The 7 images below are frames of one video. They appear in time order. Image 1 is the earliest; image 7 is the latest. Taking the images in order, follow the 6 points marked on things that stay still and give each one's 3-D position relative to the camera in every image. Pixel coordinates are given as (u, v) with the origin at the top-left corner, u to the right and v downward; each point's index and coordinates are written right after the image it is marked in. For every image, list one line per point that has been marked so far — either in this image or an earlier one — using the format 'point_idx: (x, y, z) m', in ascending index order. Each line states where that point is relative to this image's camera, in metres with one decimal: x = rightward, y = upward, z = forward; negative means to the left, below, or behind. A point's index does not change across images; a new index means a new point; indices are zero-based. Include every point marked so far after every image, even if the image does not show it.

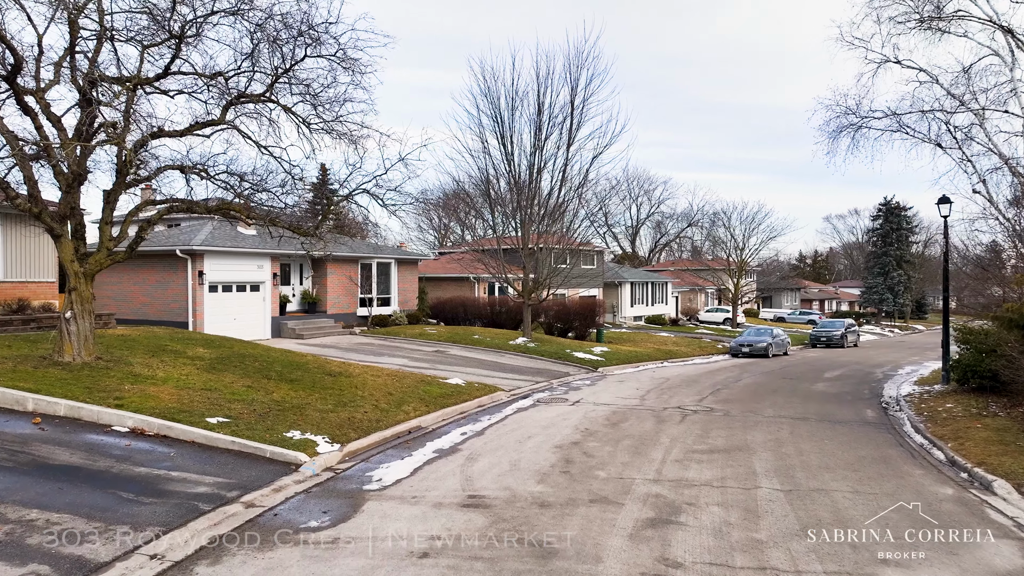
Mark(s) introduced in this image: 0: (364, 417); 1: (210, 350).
0: (-2.4, -2.1, +10.6) m
1: (-6.3, -1.3, +13.6) m
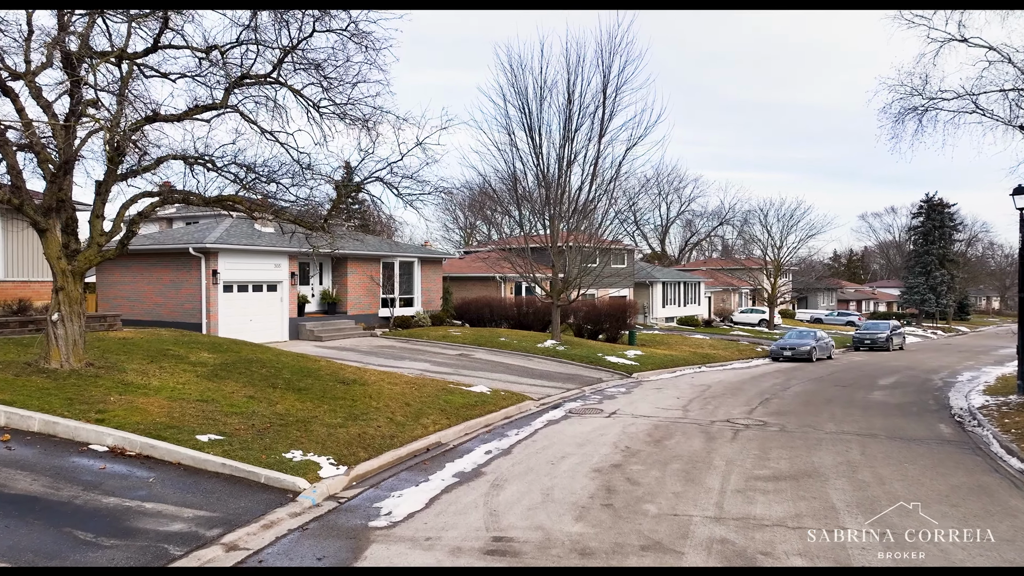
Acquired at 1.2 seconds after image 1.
0: (-2.0, -2.1, +9.5) m
1: (-5.7, -1.3, +12.6) m
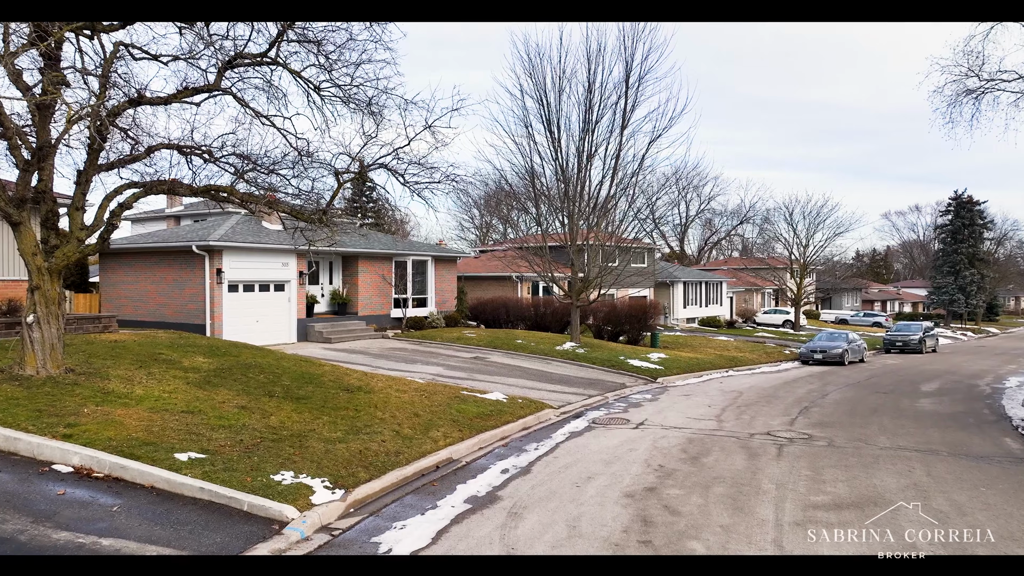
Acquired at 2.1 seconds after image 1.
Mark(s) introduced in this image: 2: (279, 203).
0: (-1.7, -2.1, +8.5) m
1: (-5.4, -1.3, +11.7) m
2: (-4.0, +1.5, +11.2) m
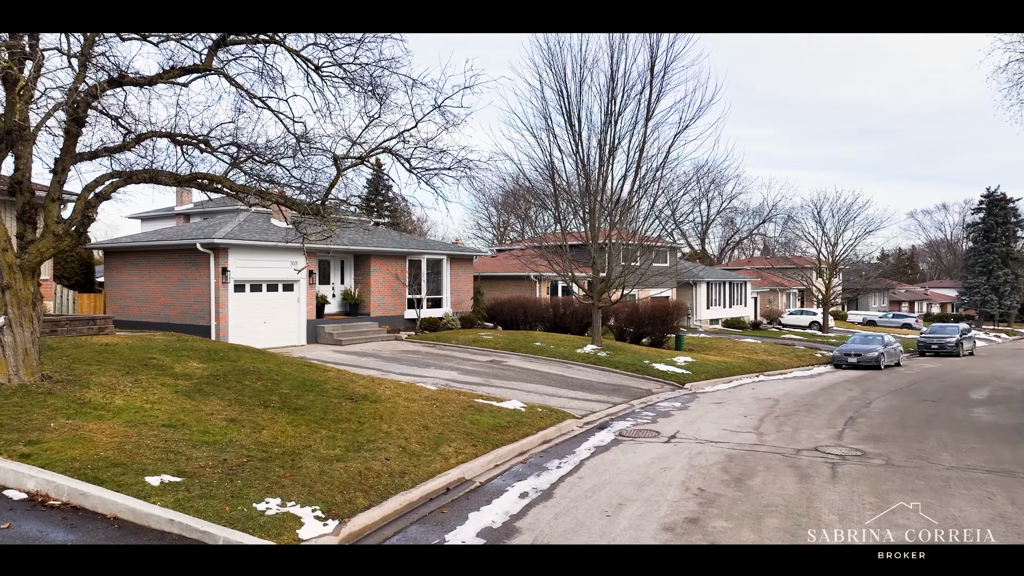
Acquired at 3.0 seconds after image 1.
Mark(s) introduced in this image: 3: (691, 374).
0: (-1.5, -2.1, +7.5) m
1: (-5.1, -1.3, +10.9) m
2: (-3.7, +1.5, +10.3) m
3: (+5.2, -2.5, +19.0) m
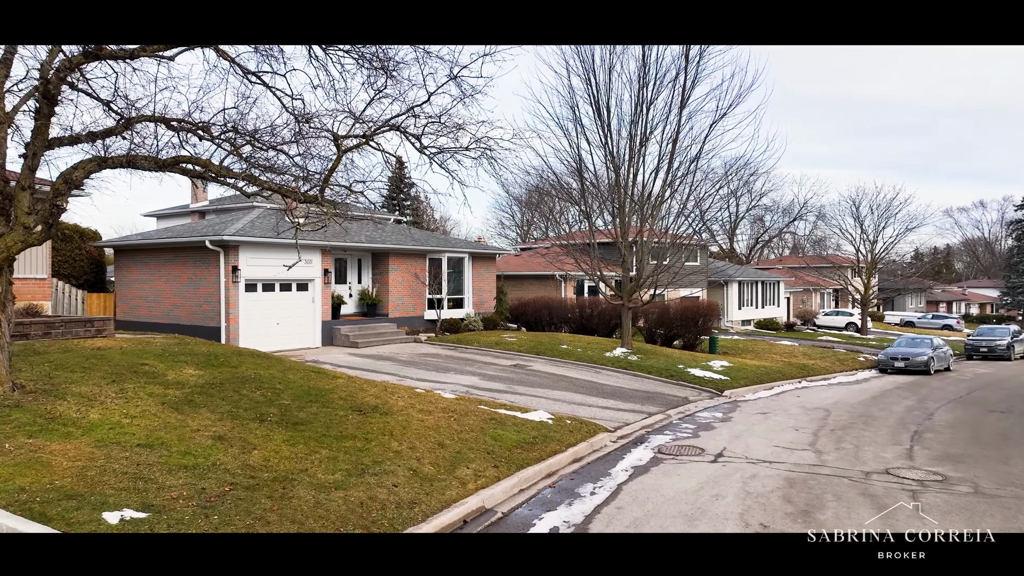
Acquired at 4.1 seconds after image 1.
0: (-1.2, -2.1, +6.5) m
1: (-4.7, -1.3, +10.0) m
2: (-3.3, +1.5, +9.3) m
3: (+5.9, -2.5, +17.7) m
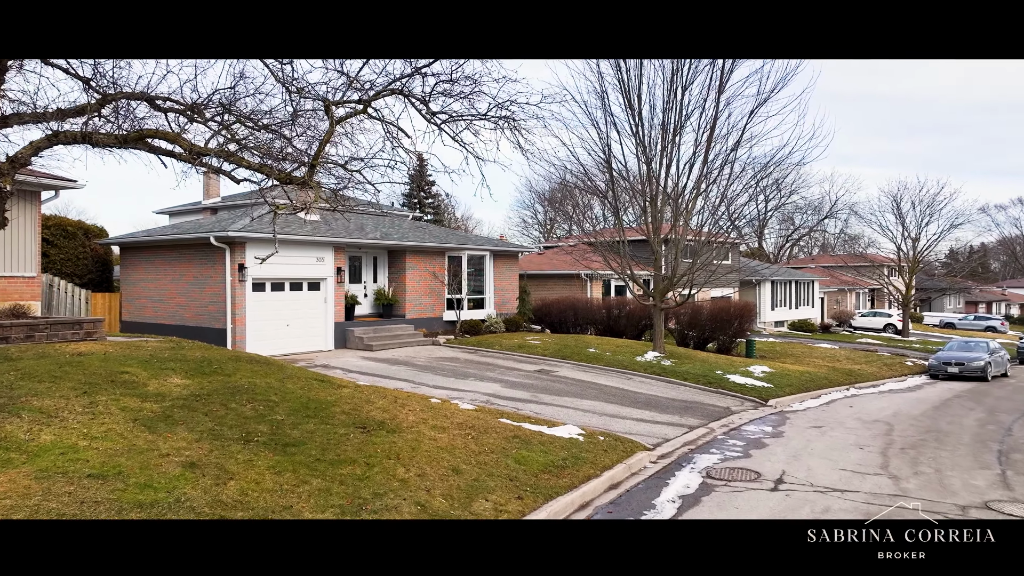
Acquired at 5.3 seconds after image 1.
0: (-1.0, -2.1, +5.3) m
1: (-4.3, -1.2, +8.9) m
2: (-3.0, +1.5, +8.2) m
3: (+6.5, -2.5, +16.2) m
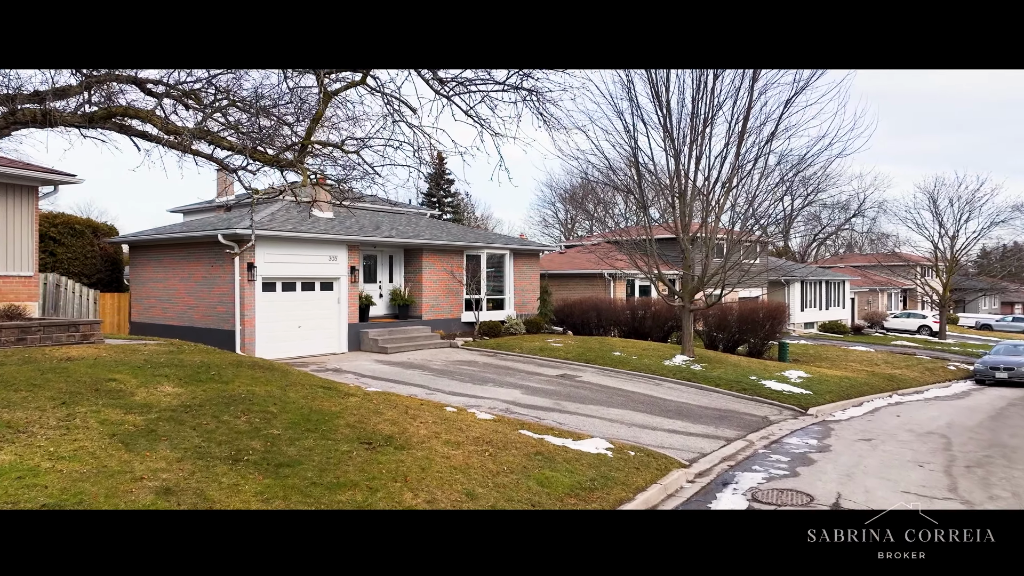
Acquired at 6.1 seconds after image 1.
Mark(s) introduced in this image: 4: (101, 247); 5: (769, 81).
0: (-0.8, -2.1, +4.4) m
1: (-4.1, -1.2, +8.1) m
2: (-2.7, +1.5, +7.4) m
3: (+7.0, -2.5, +15.2) m
4: (-11.6, +1.1, +18.5) m
5: (+6.5, +5.2, +16.4) m
